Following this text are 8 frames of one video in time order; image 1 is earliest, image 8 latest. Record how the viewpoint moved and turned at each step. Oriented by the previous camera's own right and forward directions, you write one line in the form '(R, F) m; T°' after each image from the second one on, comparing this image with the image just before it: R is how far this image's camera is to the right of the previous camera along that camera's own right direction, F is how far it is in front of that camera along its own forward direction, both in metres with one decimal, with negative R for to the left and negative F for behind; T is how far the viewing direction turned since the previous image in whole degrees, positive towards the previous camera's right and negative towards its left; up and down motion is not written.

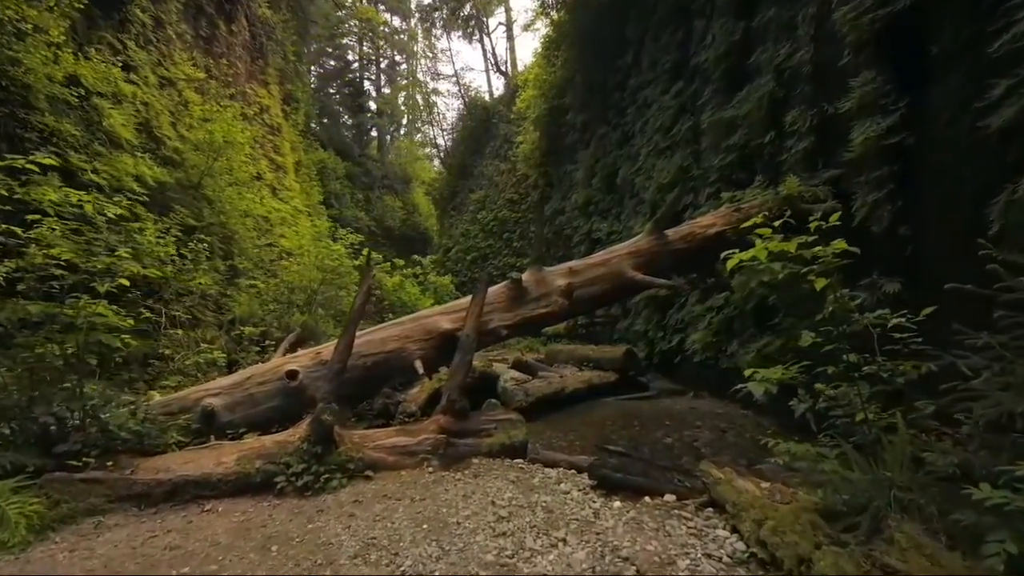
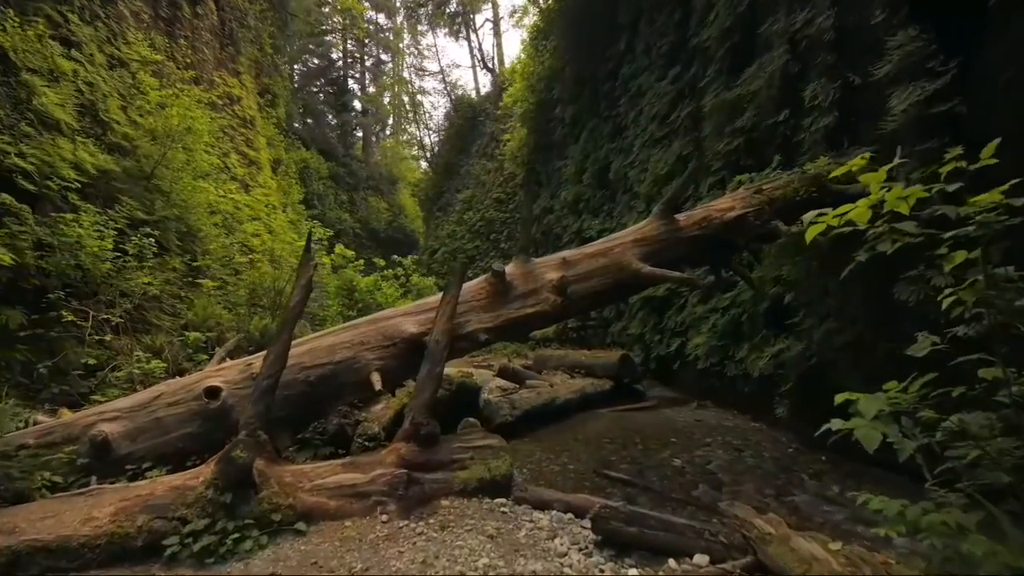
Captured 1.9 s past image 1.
(0.0, +0.7) m; +1°
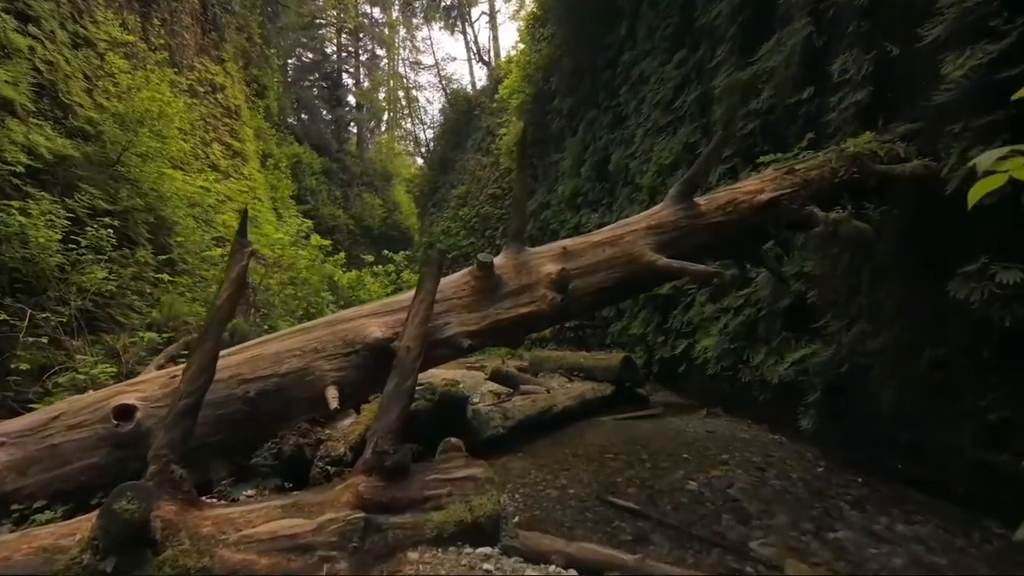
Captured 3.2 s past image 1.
(0.0, +0.6) m; 0°
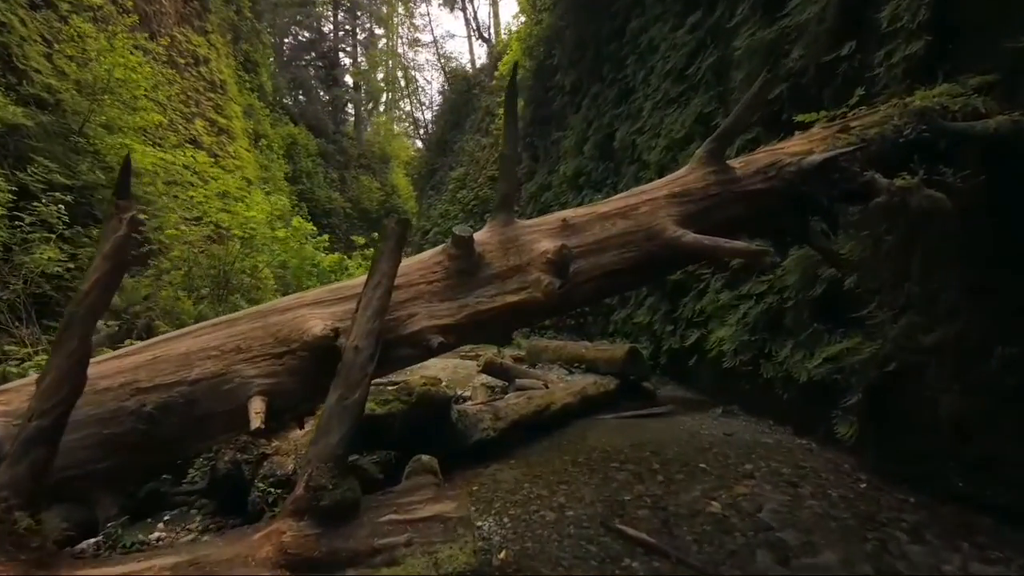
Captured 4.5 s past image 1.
(+0.1, +0.6) m; 0°
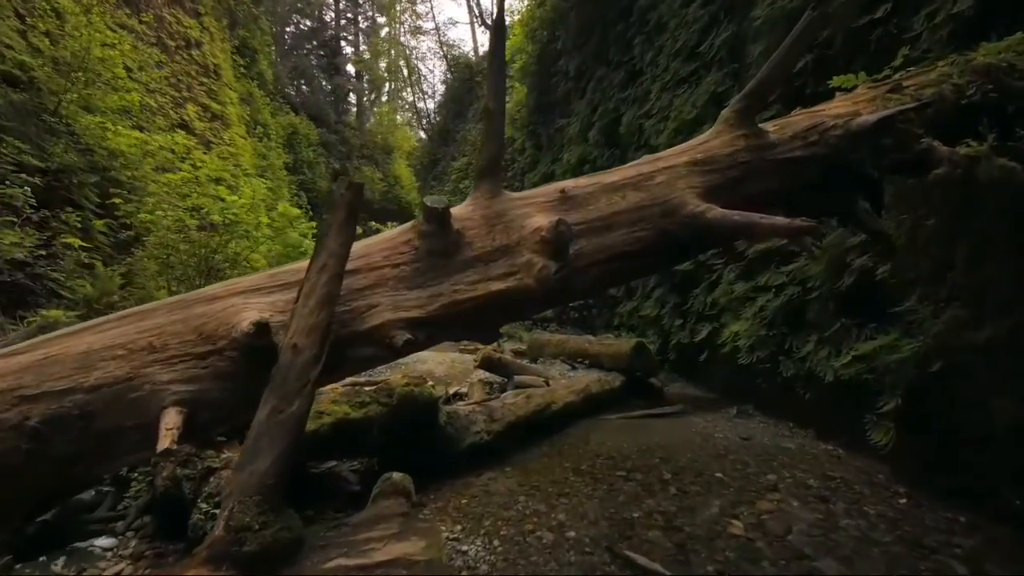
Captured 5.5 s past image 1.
(+0.1, +0.4) m; 0°
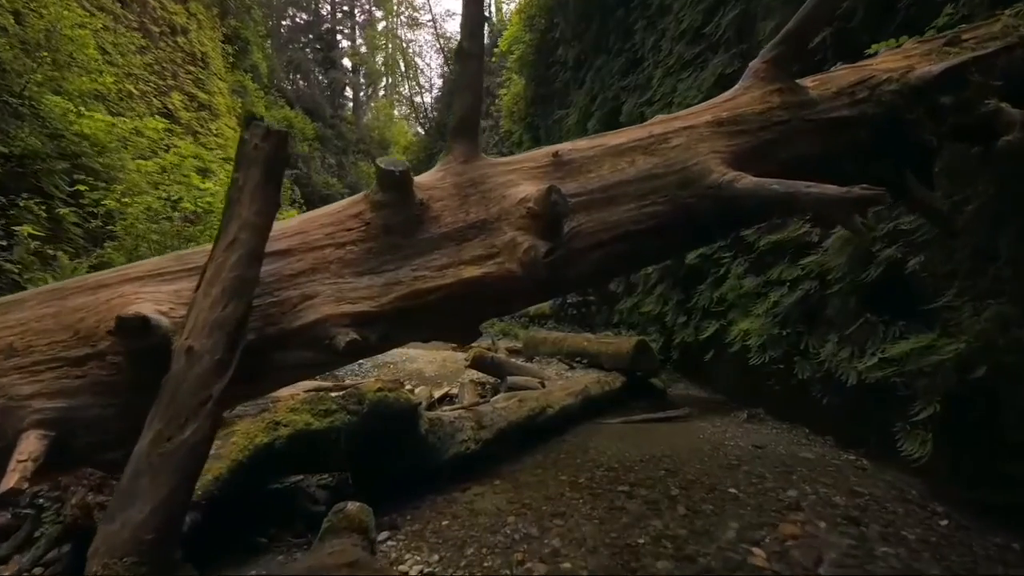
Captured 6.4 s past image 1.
(+0.1, +0.4) m; 0°
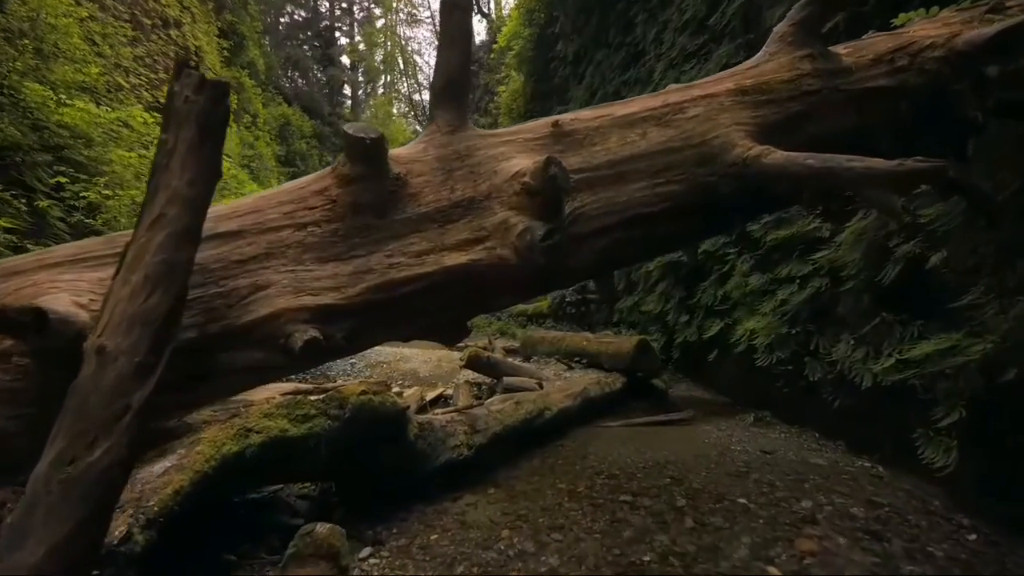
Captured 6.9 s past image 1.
(0.0, +0.2) m; 0°
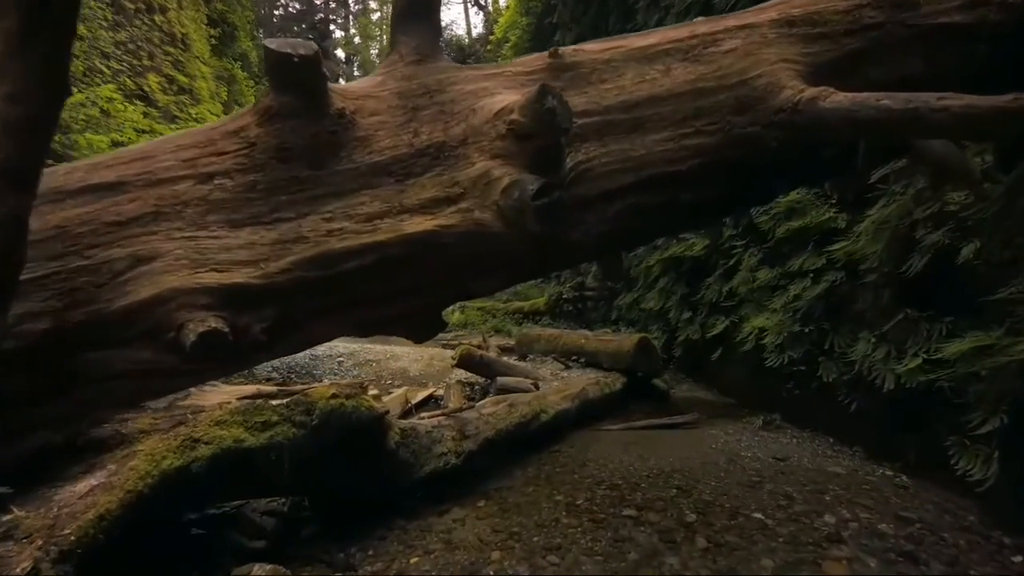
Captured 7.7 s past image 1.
(0.0, +0.3) m; 0°
